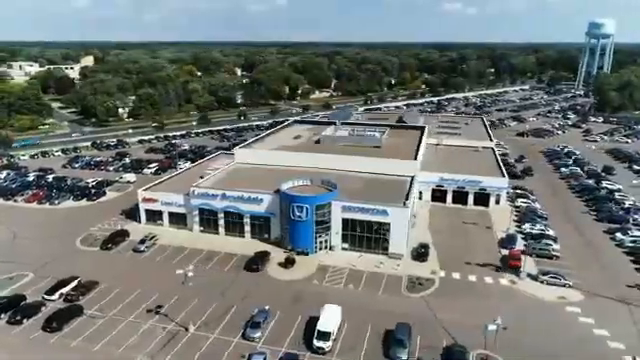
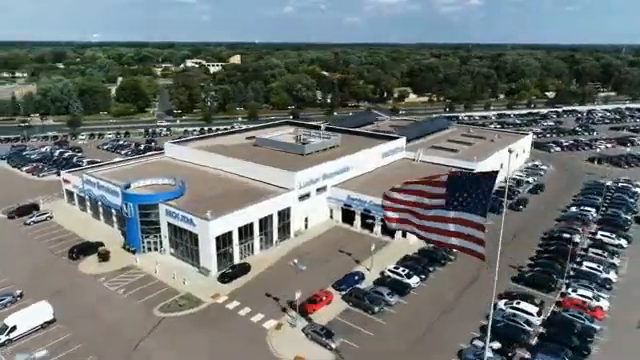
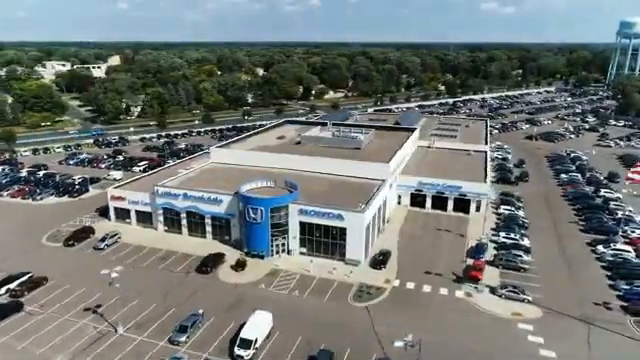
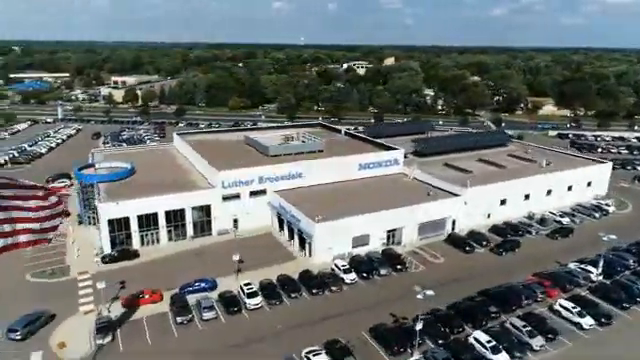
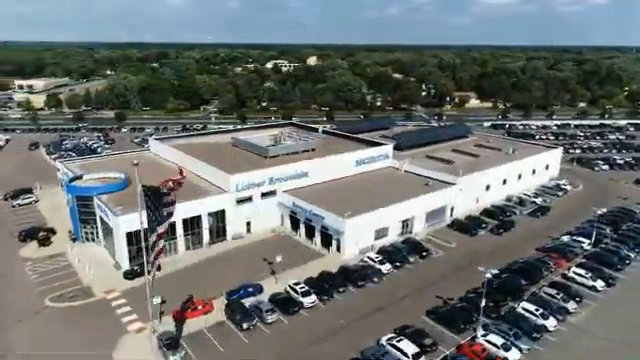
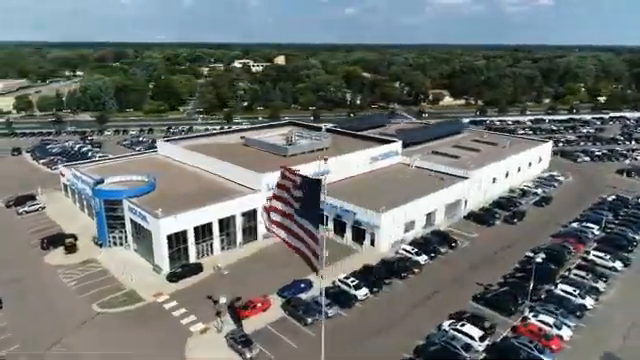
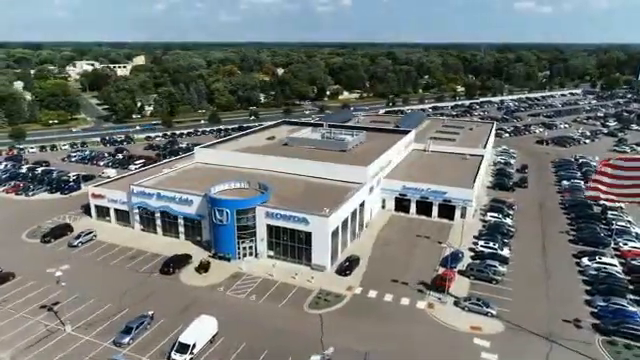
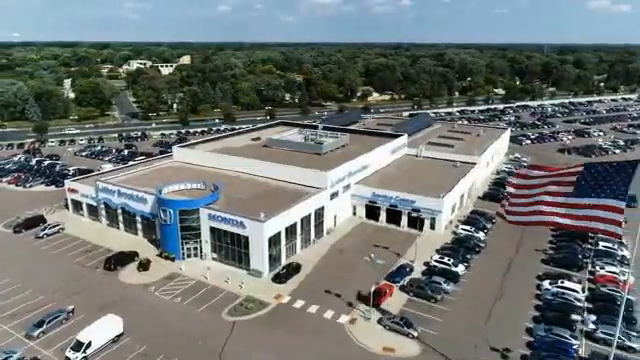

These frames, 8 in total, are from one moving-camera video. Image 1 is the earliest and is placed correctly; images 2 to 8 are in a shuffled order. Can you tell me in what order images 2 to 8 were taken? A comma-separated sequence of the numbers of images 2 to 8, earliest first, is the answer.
3, 7, 8, 2, 6, 5, 4
